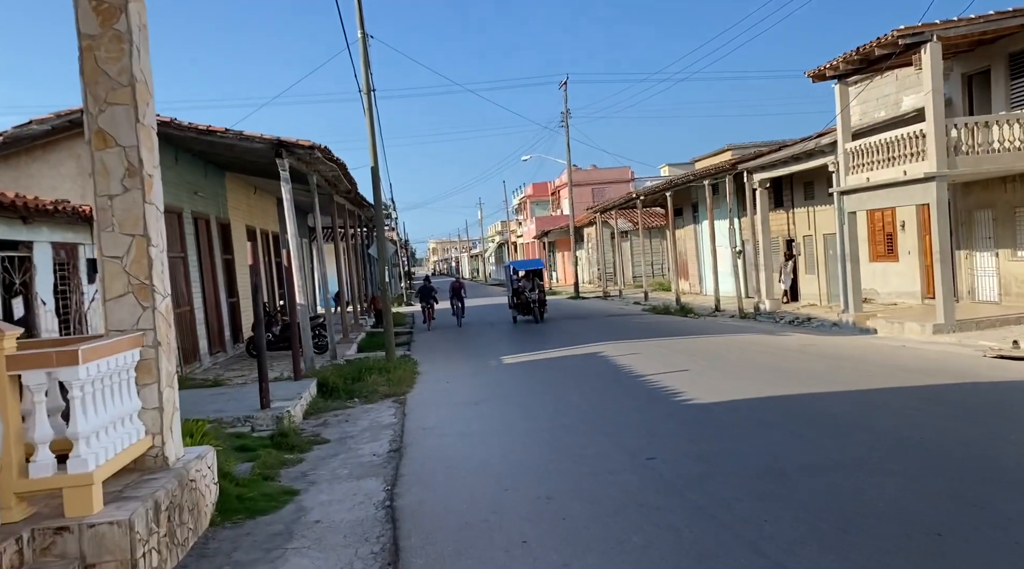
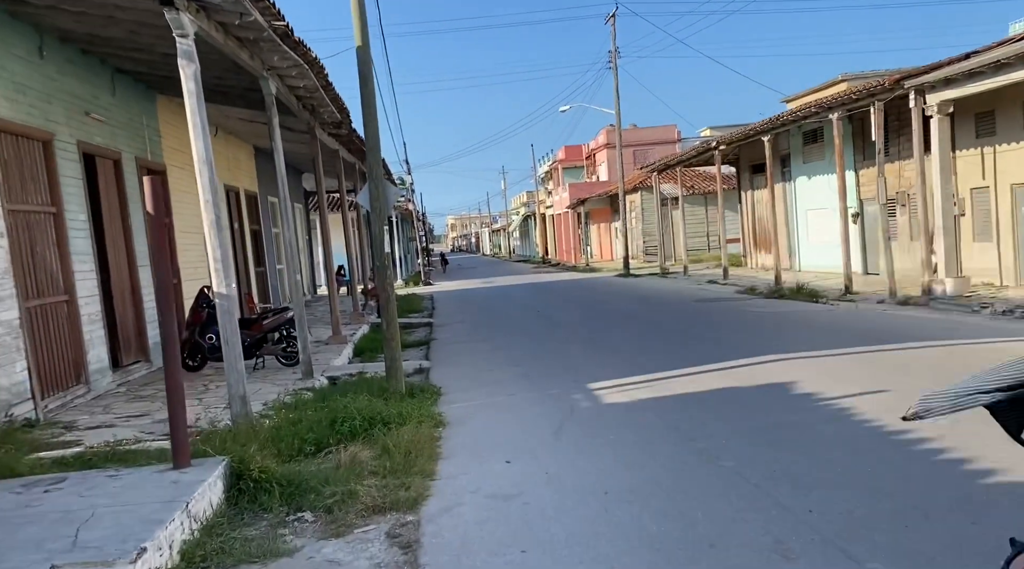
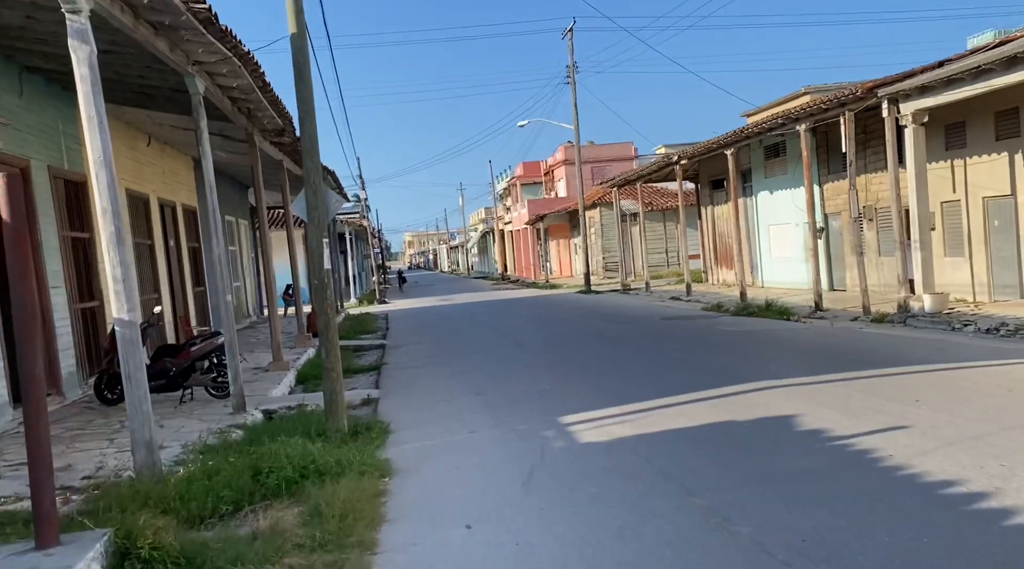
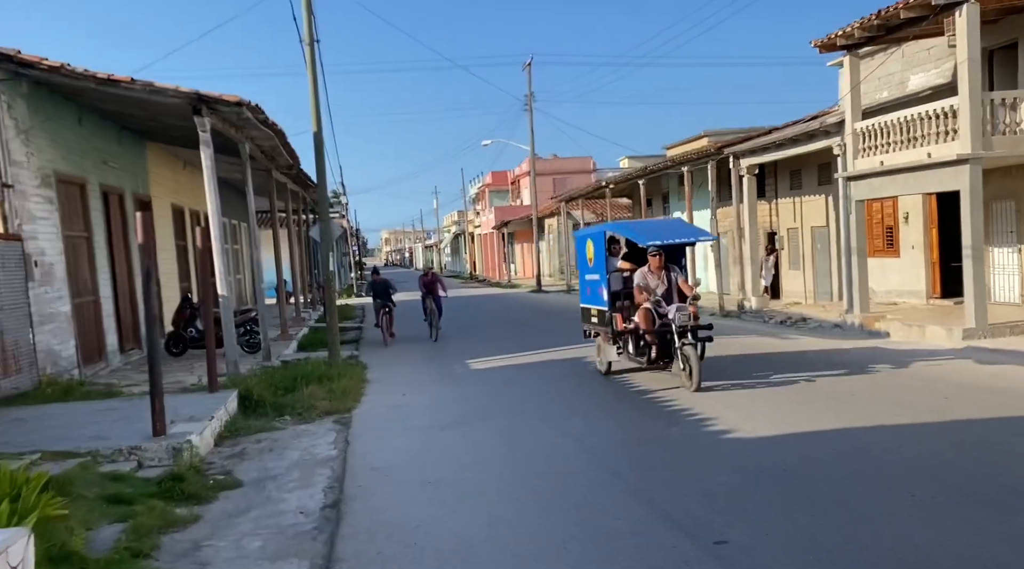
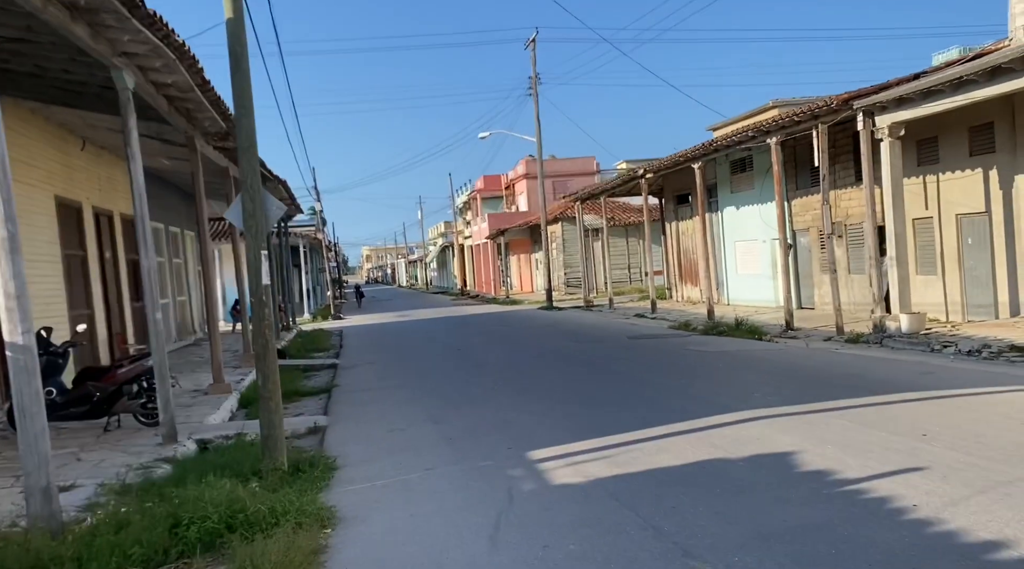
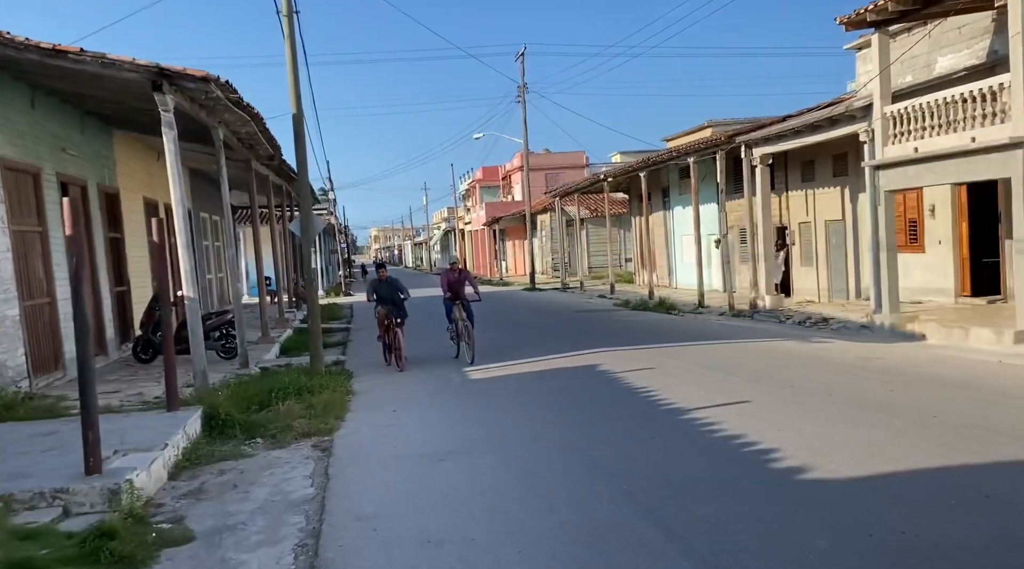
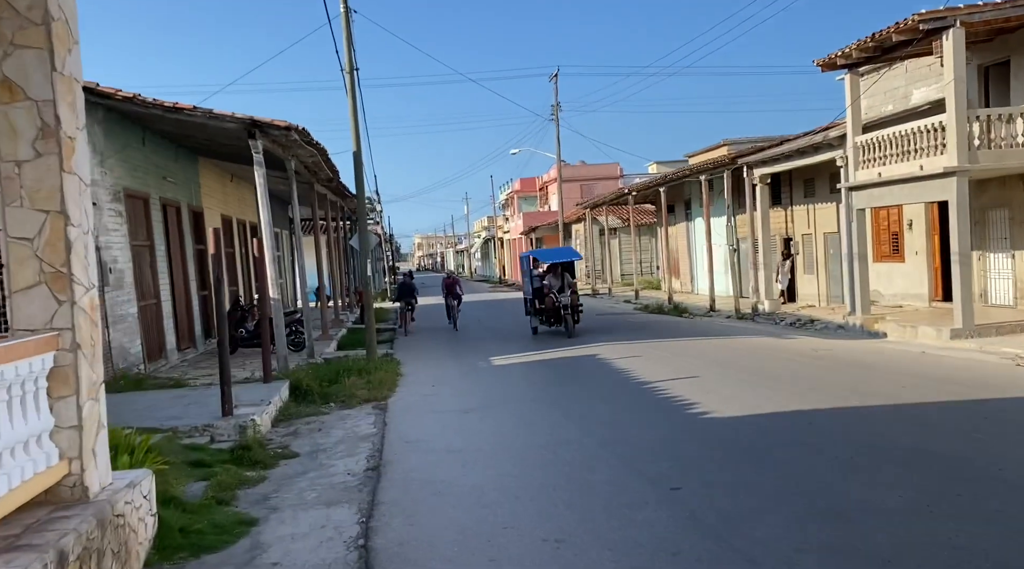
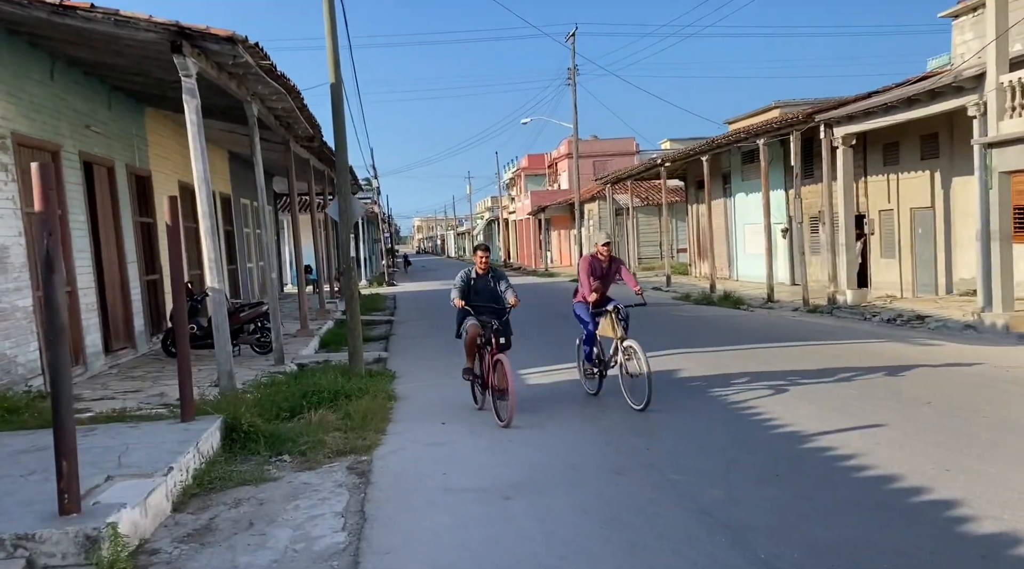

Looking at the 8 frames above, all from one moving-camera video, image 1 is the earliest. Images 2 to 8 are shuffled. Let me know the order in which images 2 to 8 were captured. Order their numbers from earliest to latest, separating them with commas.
7, 4, 6, 8, 2, 3, 5
